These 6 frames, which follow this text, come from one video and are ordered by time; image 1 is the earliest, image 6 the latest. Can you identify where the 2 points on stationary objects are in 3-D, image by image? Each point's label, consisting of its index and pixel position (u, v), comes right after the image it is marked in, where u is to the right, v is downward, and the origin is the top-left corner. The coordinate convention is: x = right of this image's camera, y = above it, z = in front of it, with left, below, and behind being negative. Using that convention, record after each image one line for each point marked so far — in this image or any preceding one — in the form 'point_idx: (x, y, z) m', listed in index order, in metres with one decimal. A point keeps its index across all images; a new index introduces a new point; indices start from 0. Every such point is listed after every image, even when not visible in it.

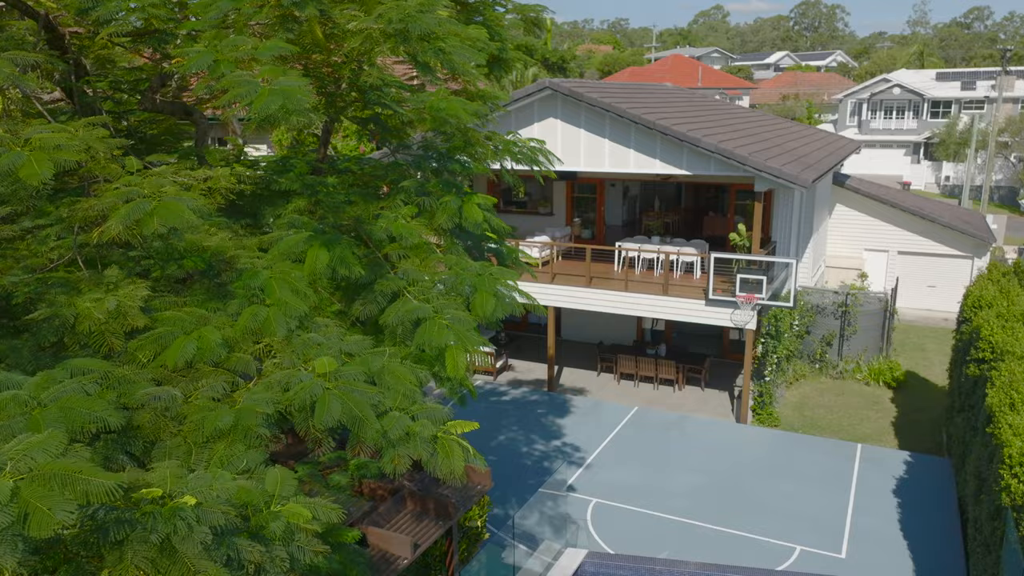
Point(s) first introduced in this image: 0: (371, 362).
0: (-1.0, -0.5, +5.3) m
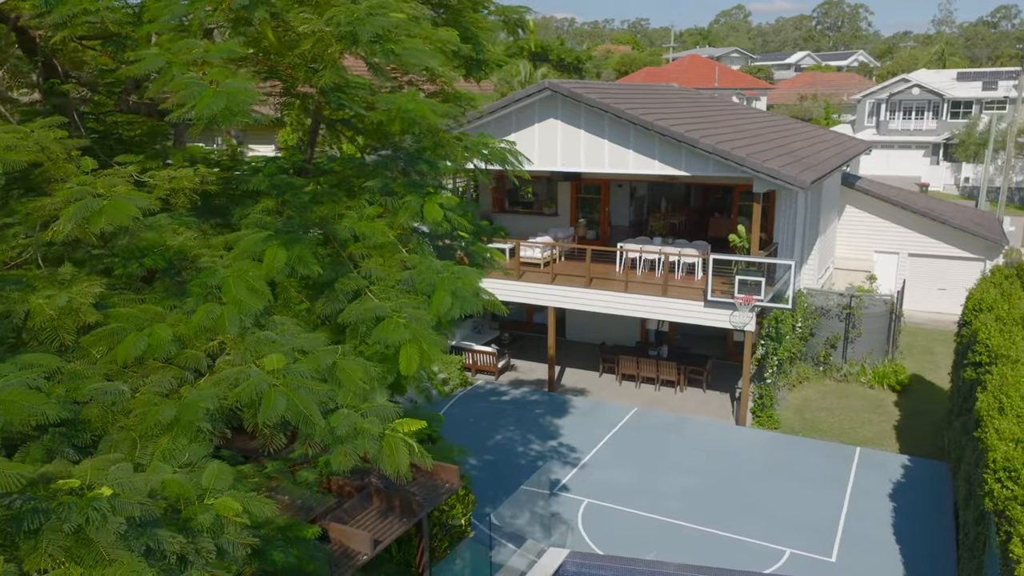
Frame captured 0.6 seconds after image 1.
0: (-1.3, -0.5, +5.3) m
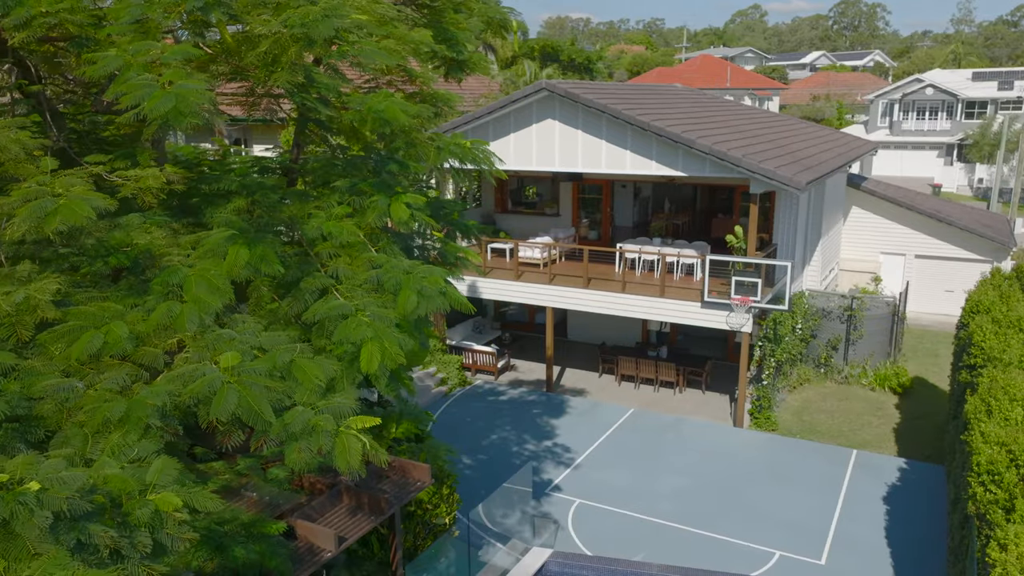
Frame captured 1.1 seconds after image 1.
0: (-1.6, -0.5, +5.4) m
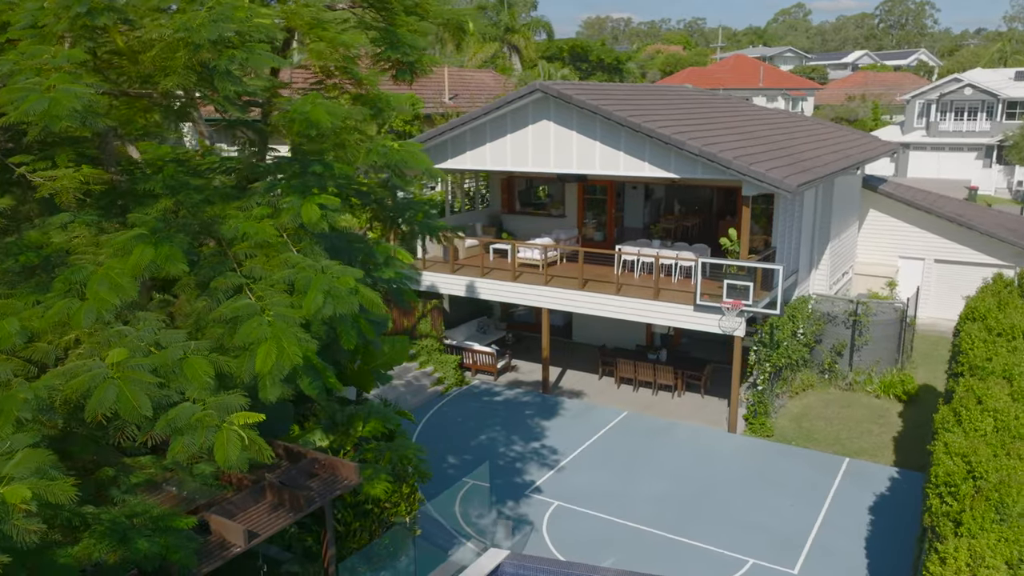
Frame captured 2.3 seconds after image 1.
0: (-2.4, -0.5, +5.5) m
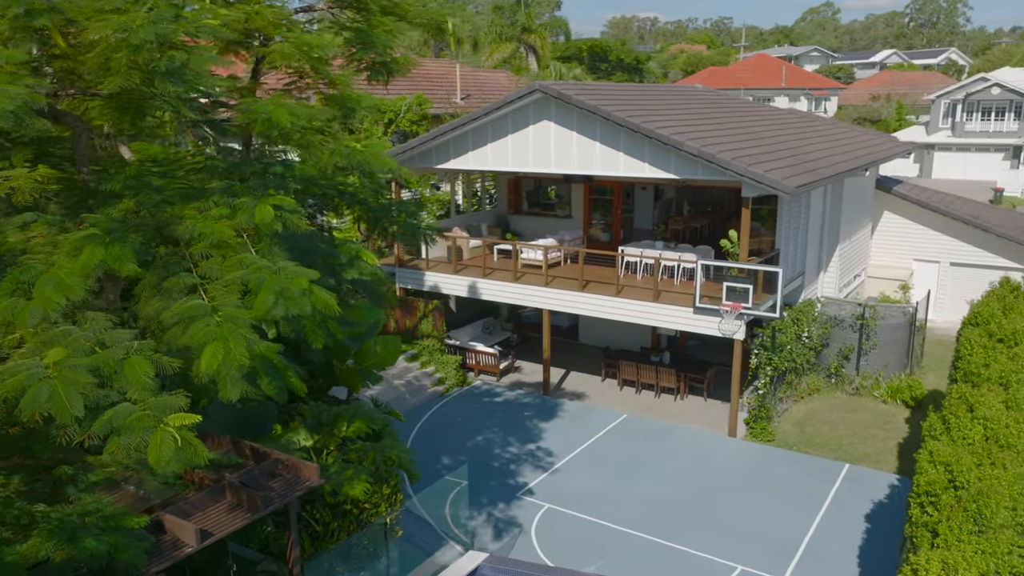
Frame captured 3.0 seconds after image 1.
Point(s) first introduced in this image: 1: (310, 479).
0: (-2.8, -0.5, +5.5) m
1: (-1.9, -1.8, +7.4) m
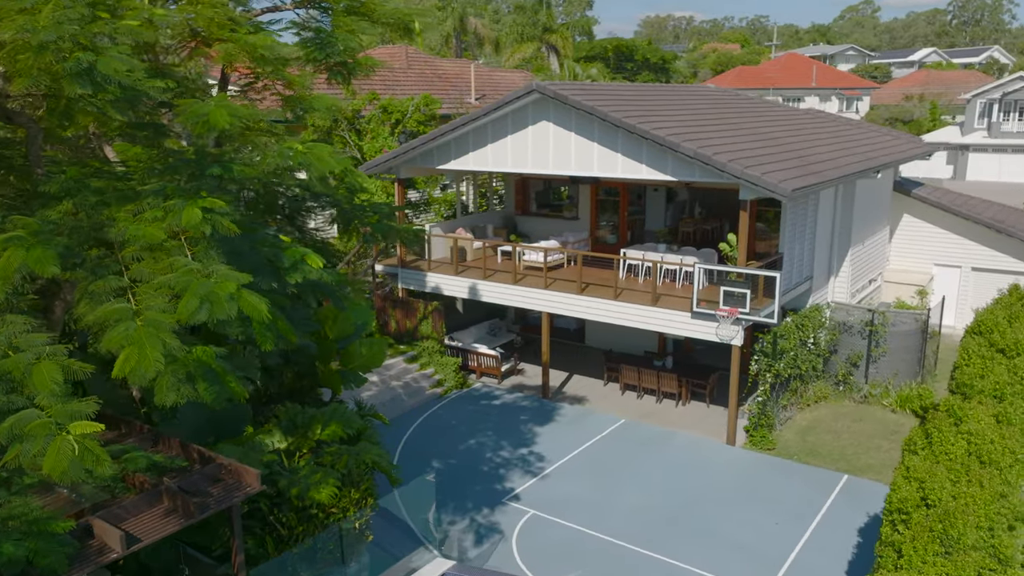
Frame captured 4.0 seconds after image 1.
0: (-3.4, -0.5, +5.5) m
1: (-2.5, -1.9, +7.3) m
